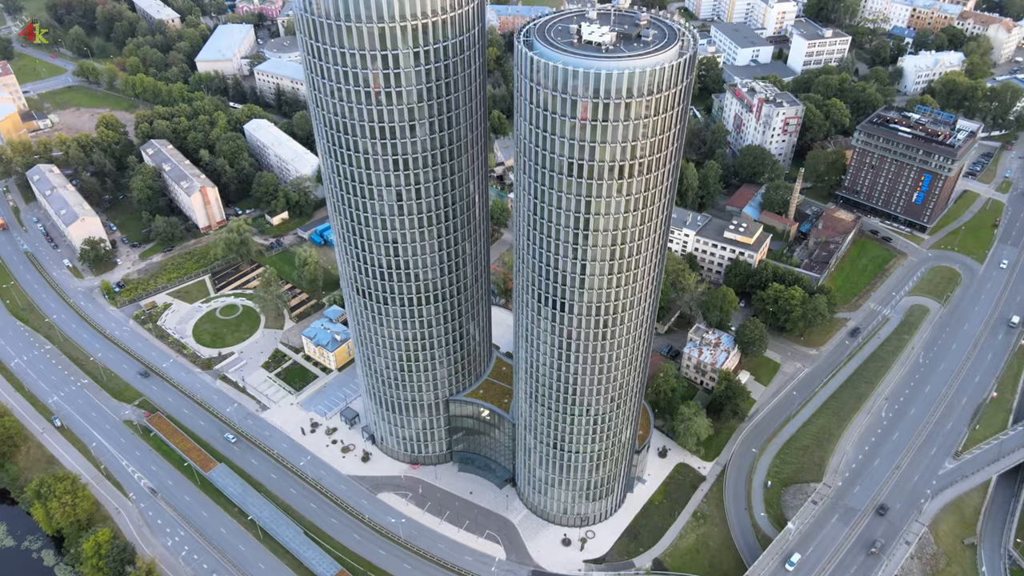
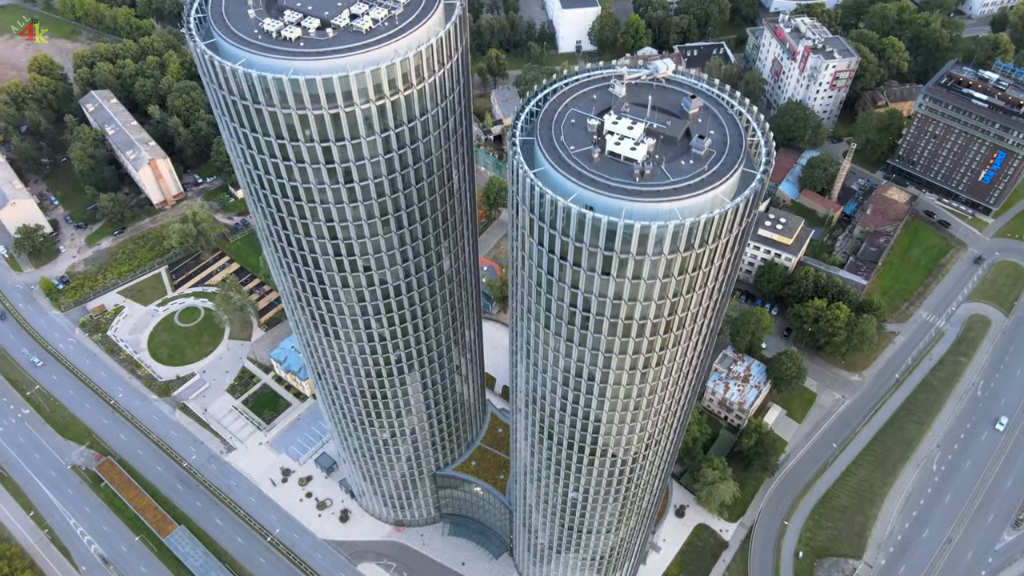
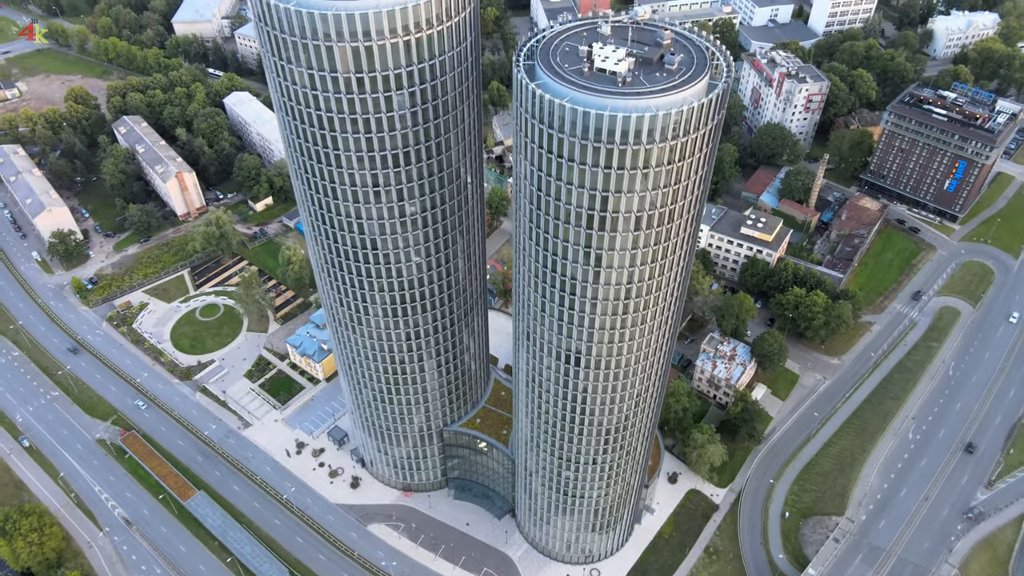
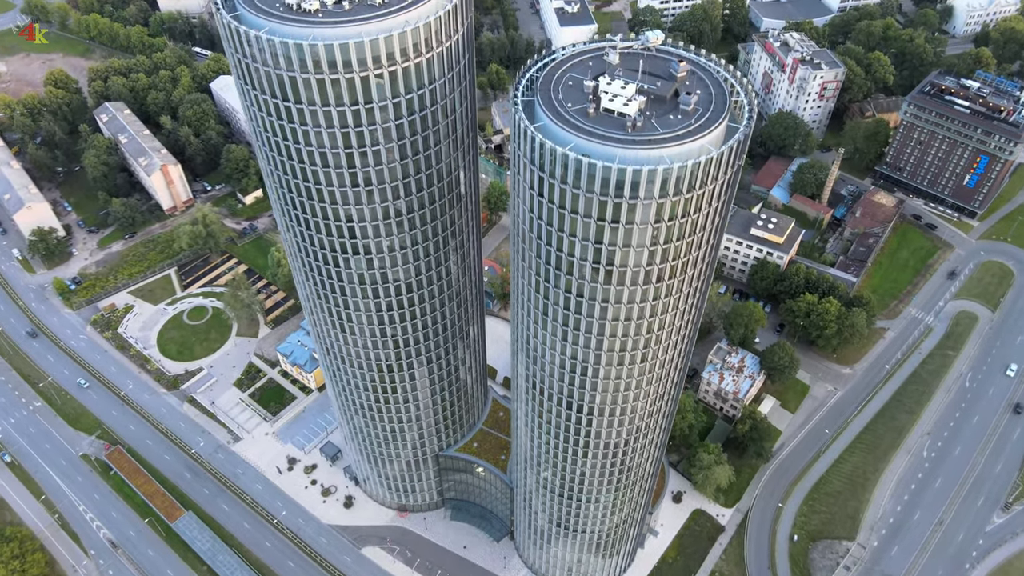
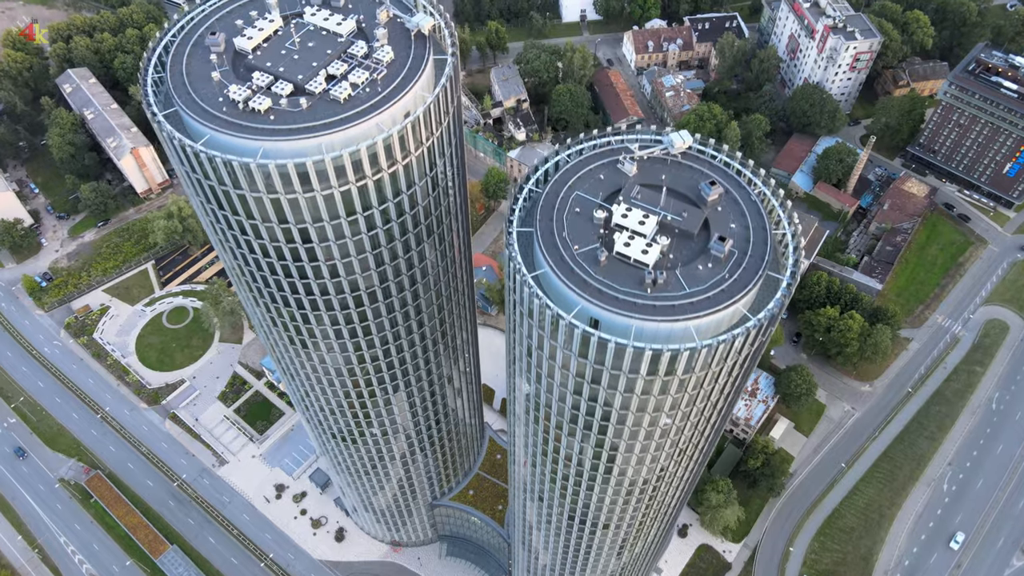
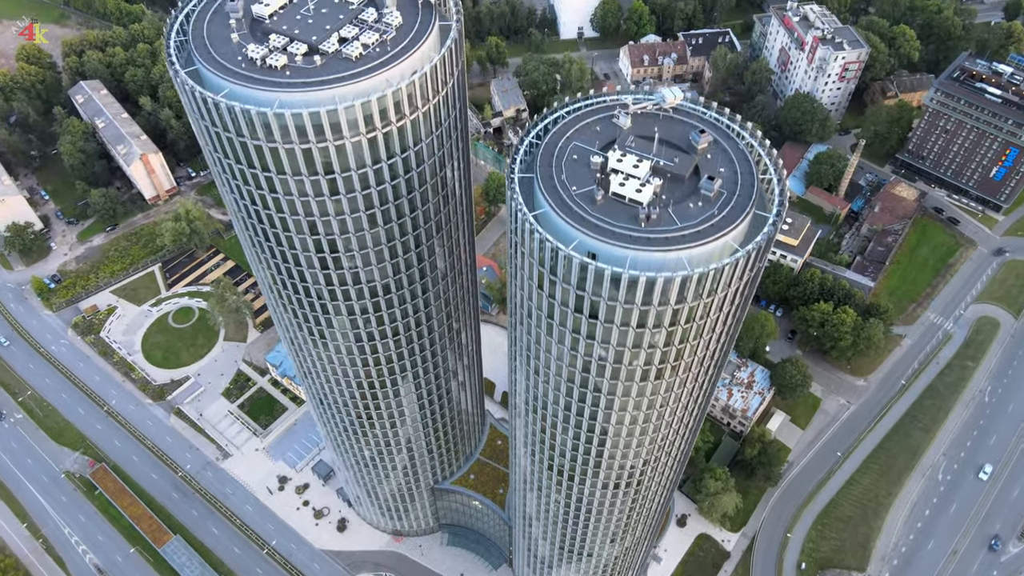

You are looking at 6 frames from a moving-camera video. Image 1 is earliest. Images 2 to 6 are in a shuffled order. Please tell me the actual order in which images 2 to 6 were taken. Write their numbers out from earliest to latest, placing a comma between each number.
3, 4, 2, 6, 5
